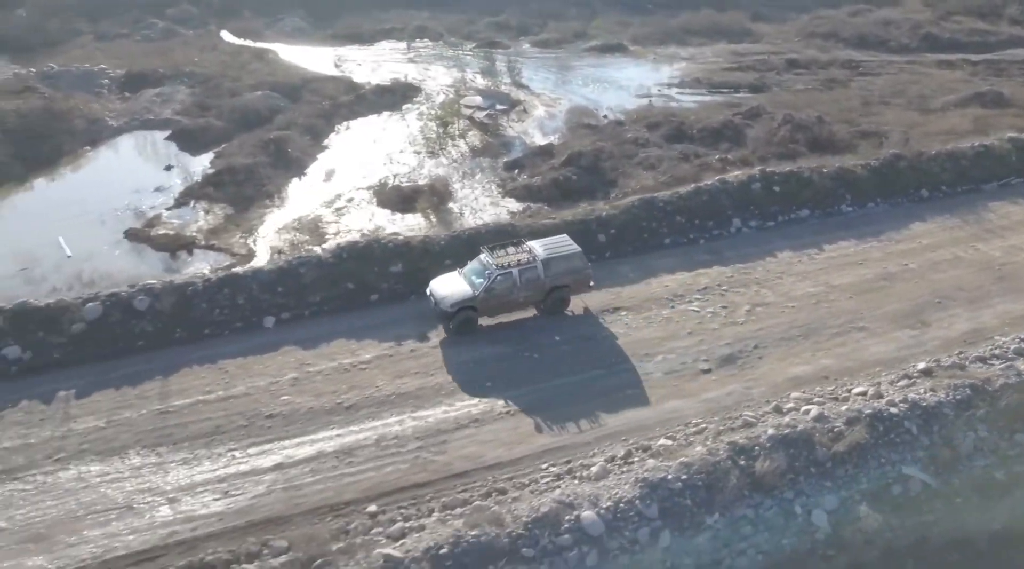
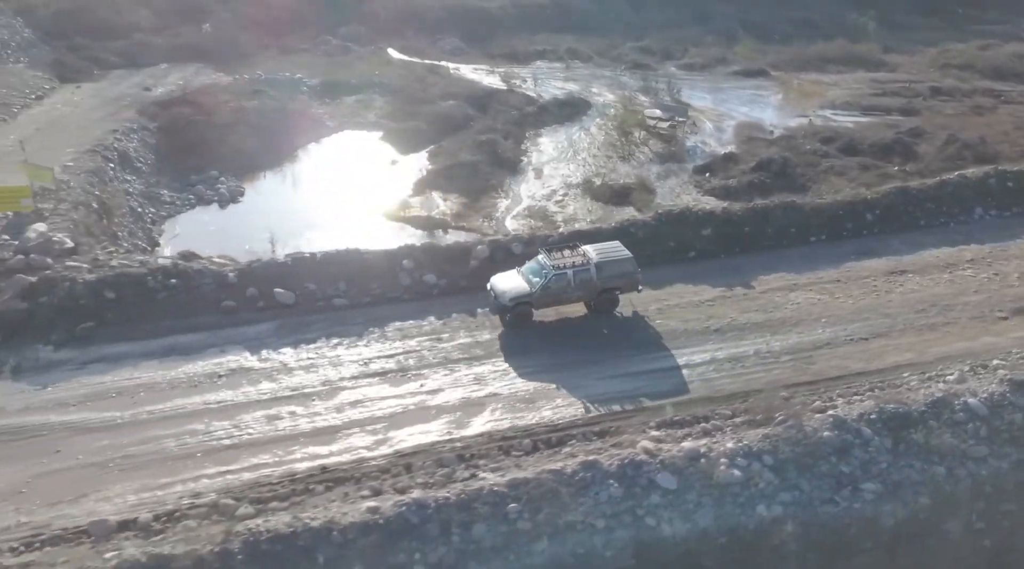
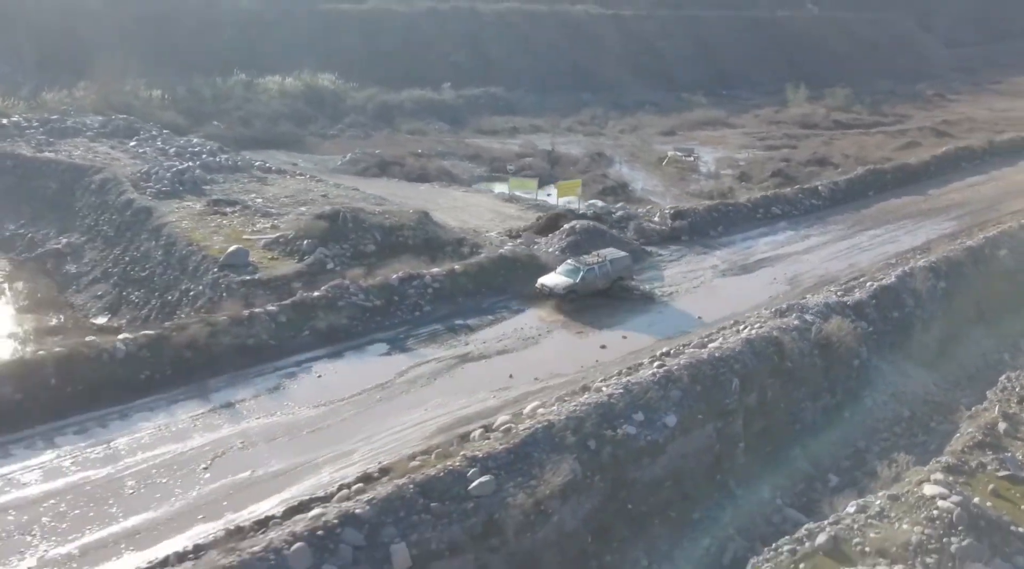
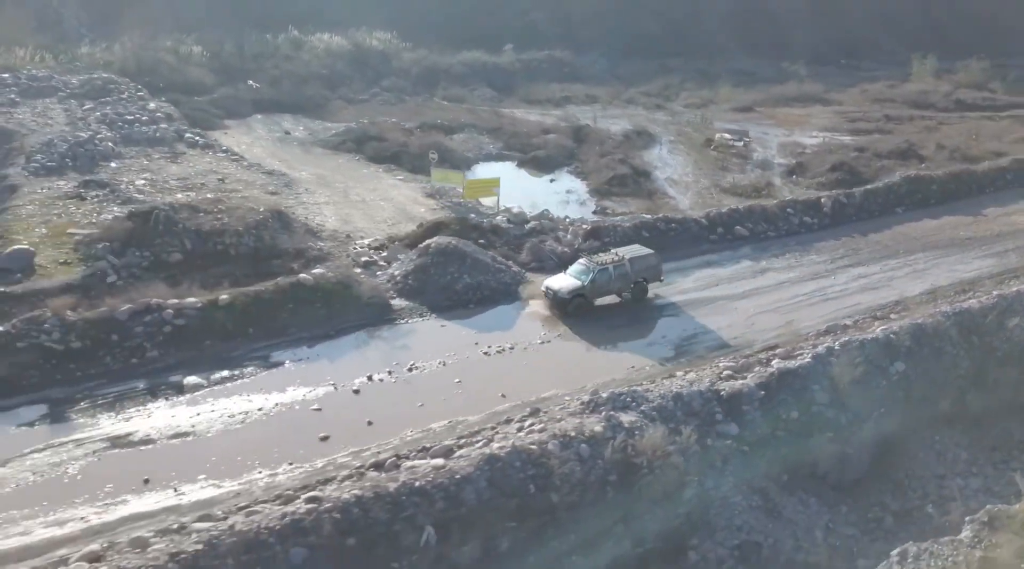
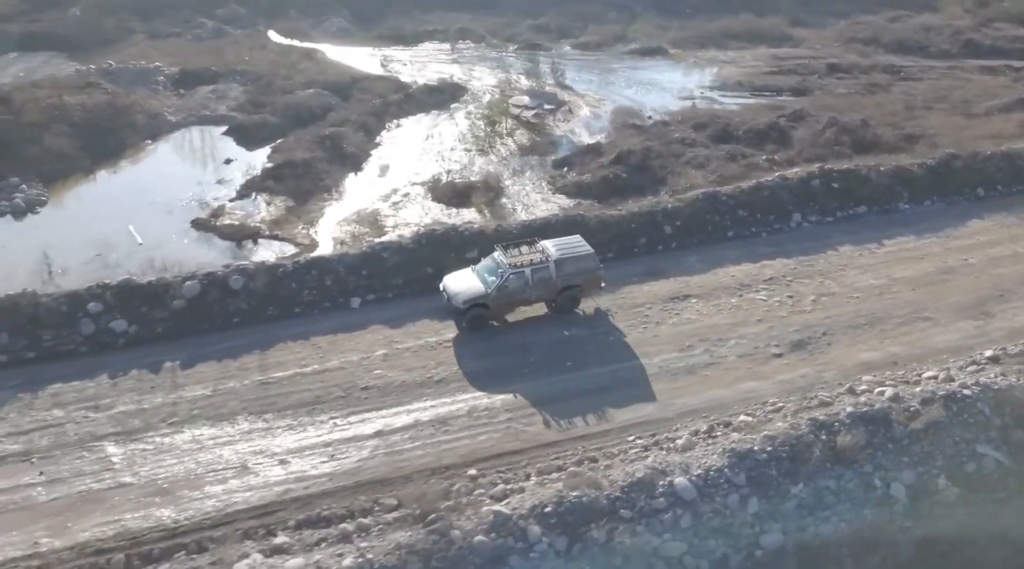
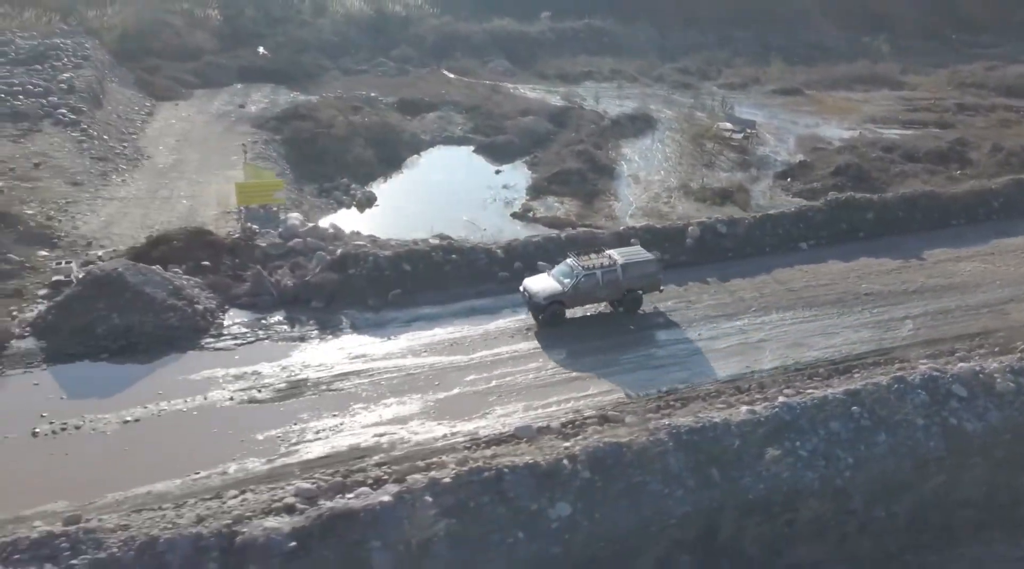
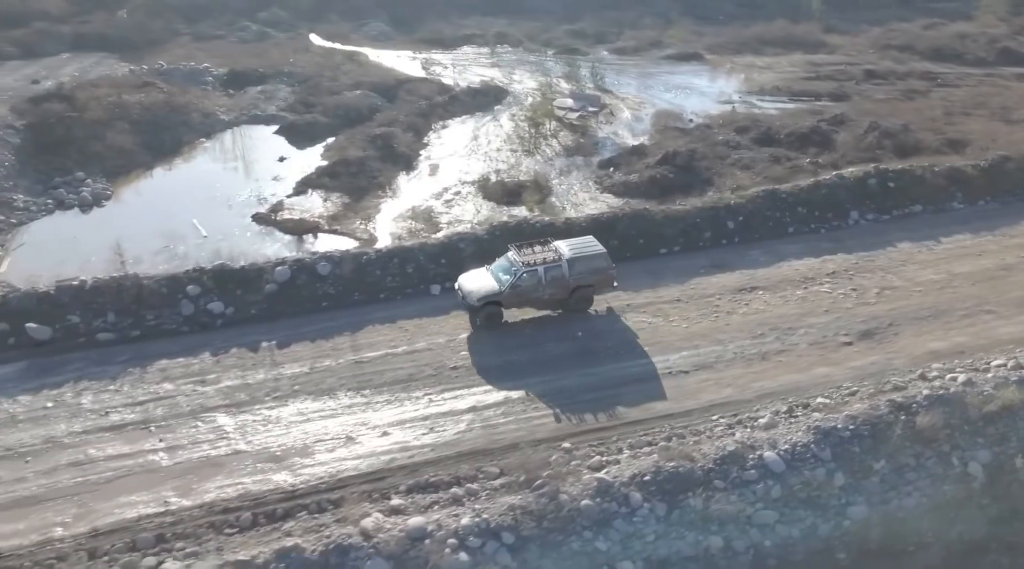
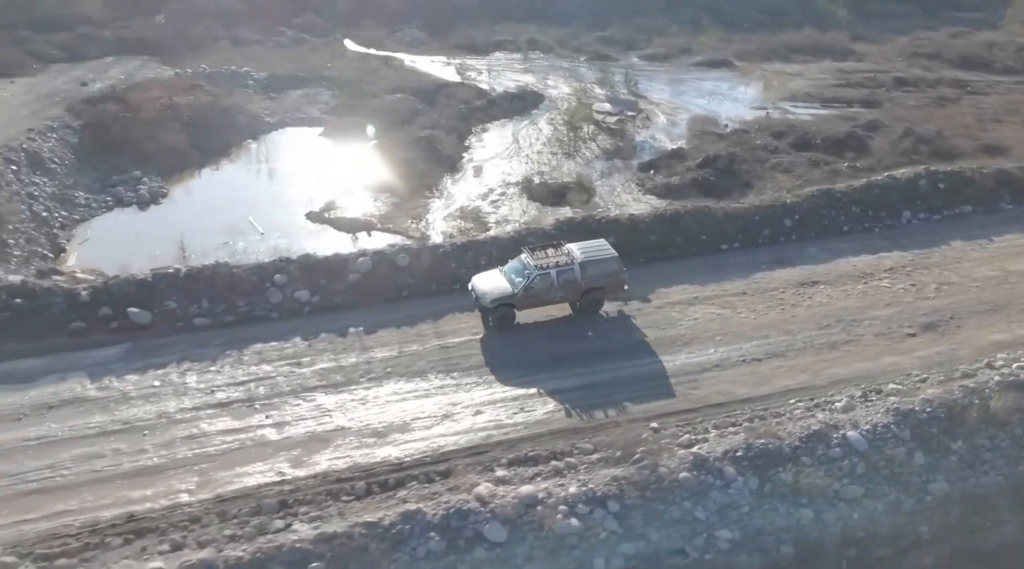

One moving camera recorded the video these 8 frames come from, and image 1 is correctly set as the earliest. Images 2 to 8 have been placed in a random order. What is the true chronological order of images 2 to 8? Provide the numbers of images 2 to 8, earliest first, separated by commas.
5, 7, 8, 2, 6, 4, 3
